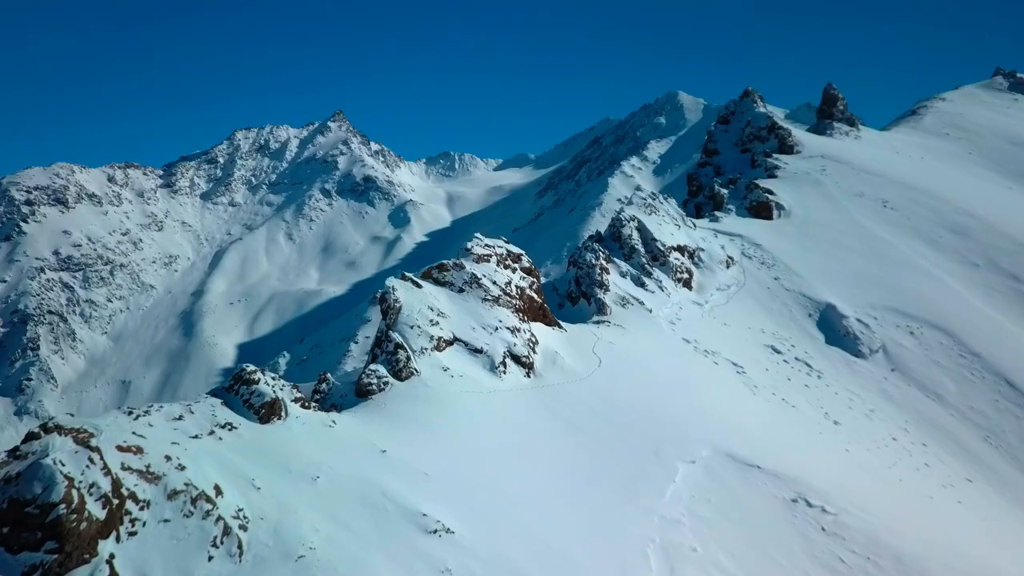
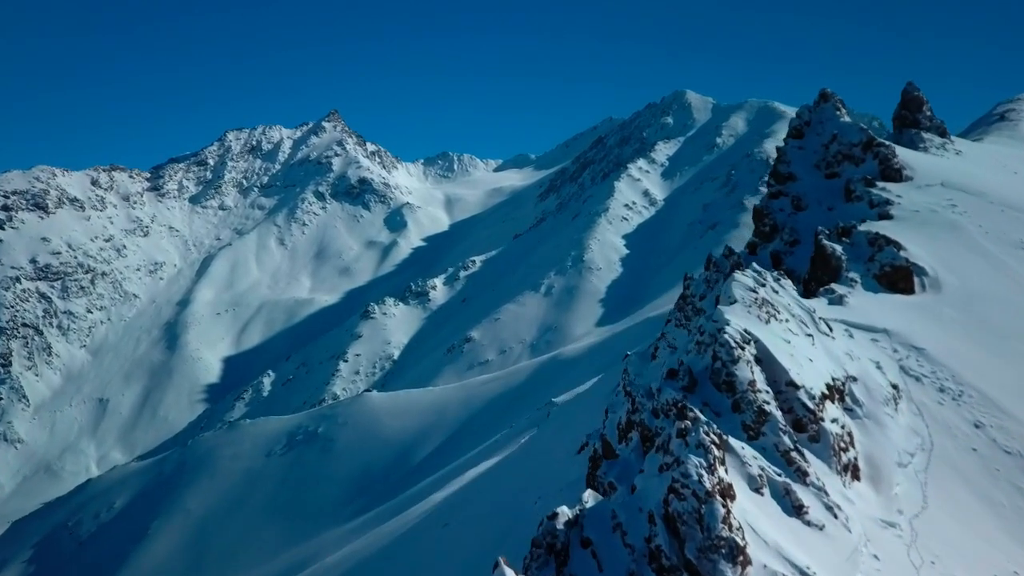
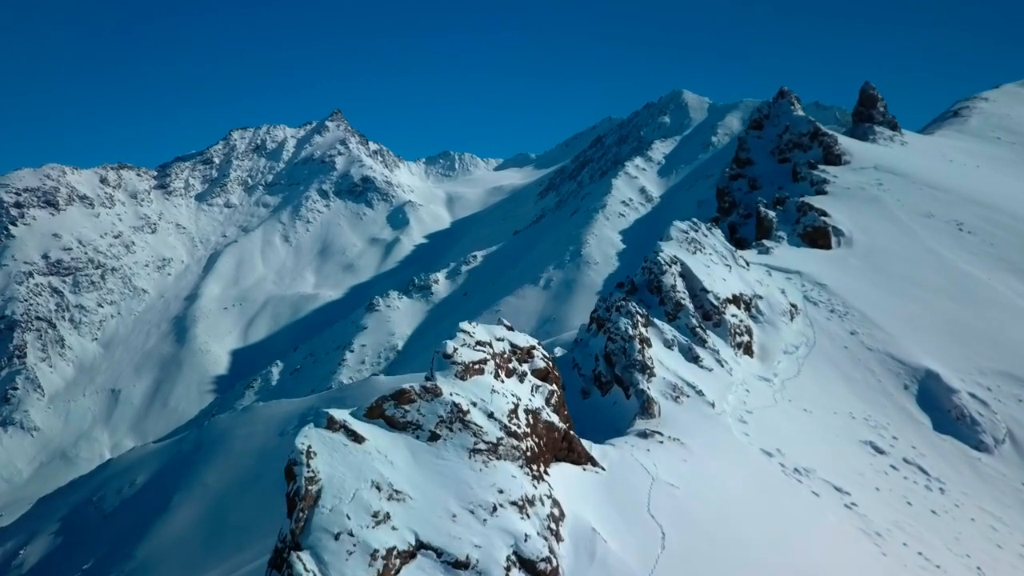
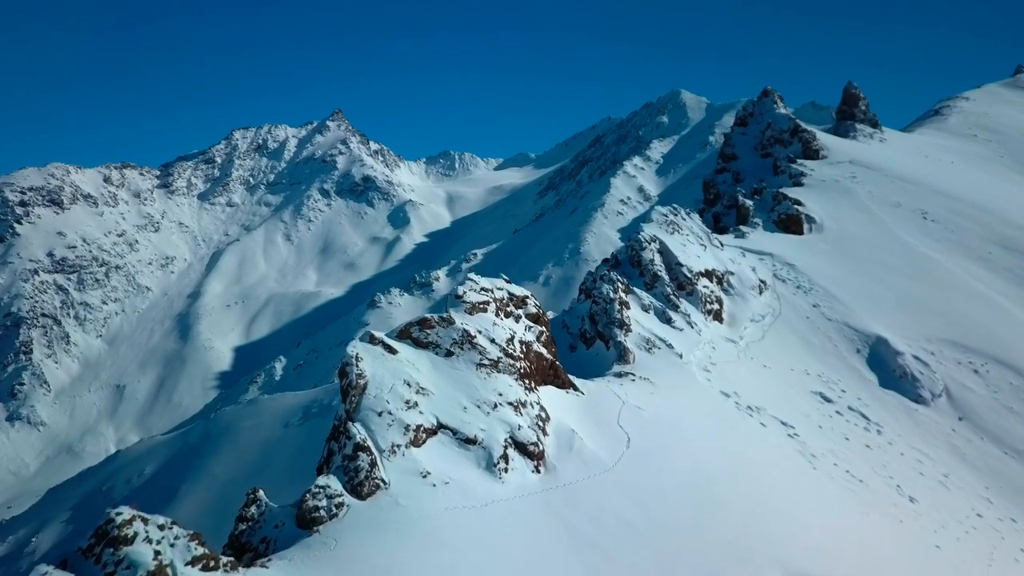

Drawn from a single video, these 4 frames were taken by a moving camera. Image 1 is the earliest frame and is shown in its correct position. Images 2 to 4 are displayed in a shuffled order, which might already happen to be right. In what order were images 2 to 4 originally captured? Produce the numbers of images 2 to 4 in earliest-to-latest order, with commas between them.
4, 3, 2
